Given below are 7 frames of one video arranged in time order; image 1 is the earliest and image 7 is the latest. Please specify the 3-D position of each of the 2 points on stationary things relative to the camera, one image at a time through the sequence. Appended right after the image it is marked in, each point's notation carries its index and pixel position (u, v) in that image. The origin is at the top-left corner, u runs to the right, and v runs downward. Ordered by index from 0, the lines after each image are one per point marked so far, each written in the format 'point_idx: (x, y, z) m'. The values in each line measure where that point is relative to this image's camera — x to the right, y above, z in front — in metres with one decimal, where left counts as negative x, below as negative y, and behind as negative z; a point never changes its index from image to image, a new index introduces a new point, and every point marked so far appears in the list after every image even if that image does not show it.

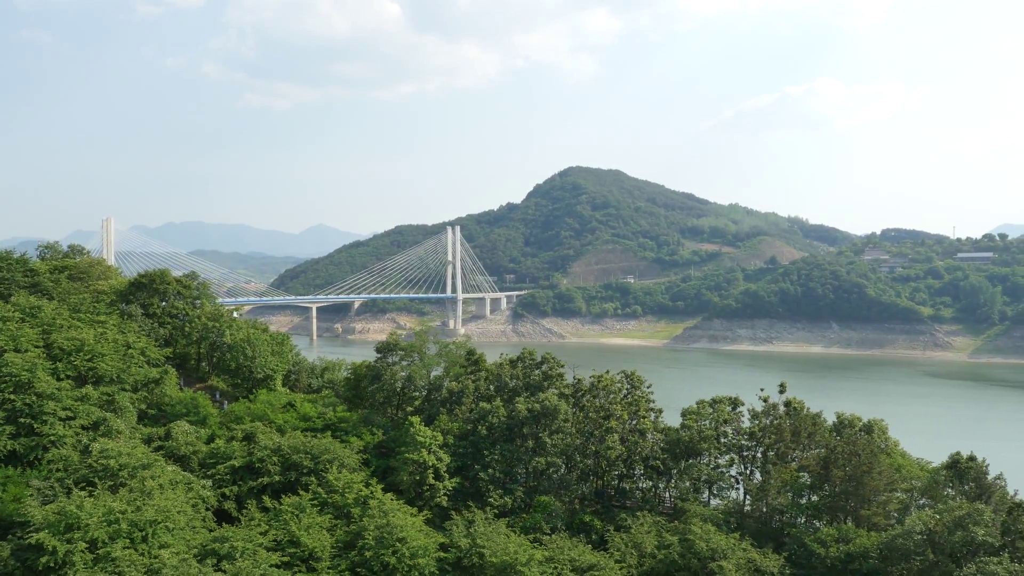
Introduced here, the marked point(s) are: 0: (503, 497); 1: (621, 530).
0: (-0.1, -2.7, +11.8) m
1: (+1.4, -3.1, +11.7) m
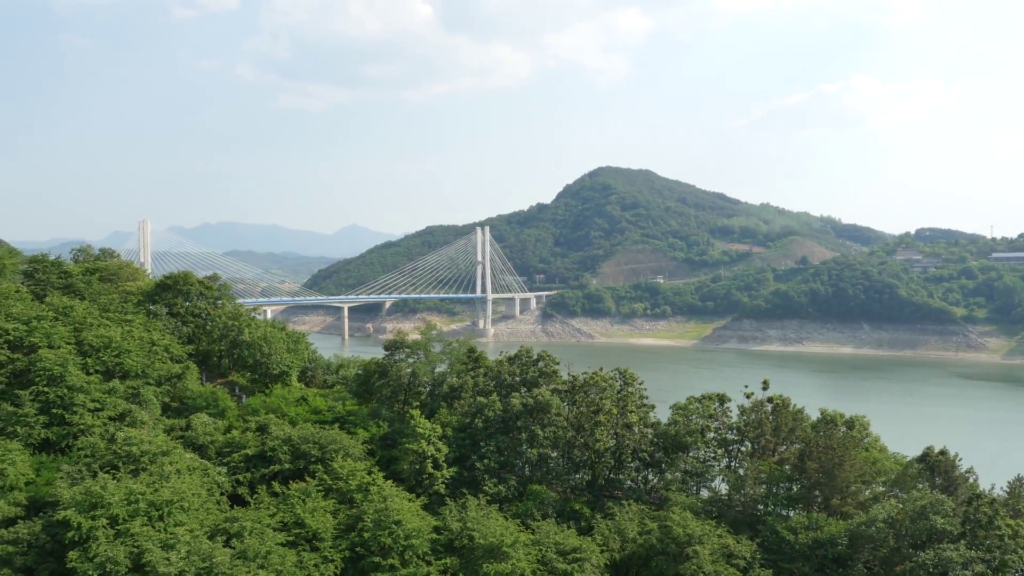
0: (-0.2, -2.7, +12.6) m
1: (+1.3, -3.1, +12.4) m
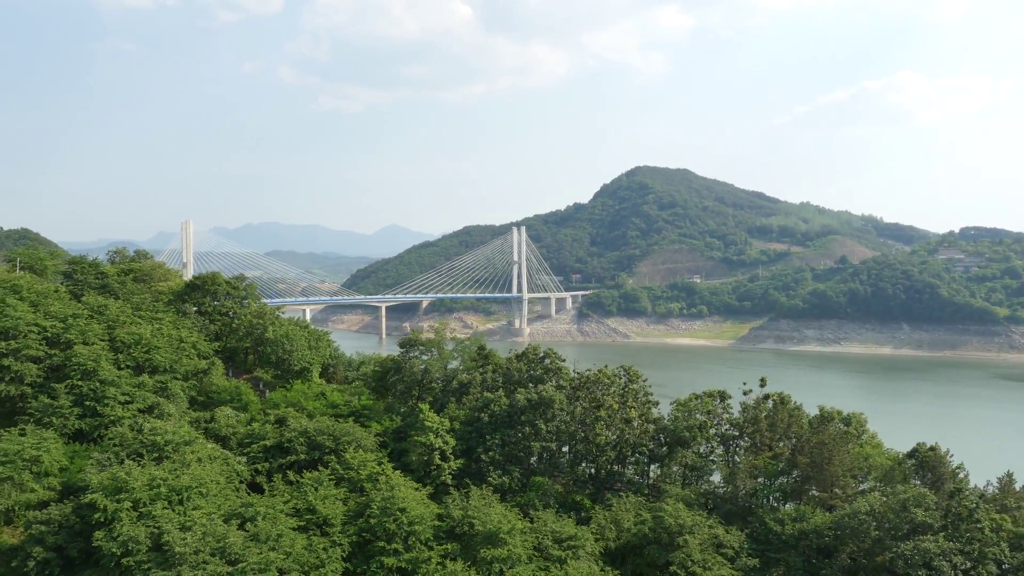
0: (-0.1, -2.7, +13.2) m
1: (+1.3, -3.1, +12.9) m
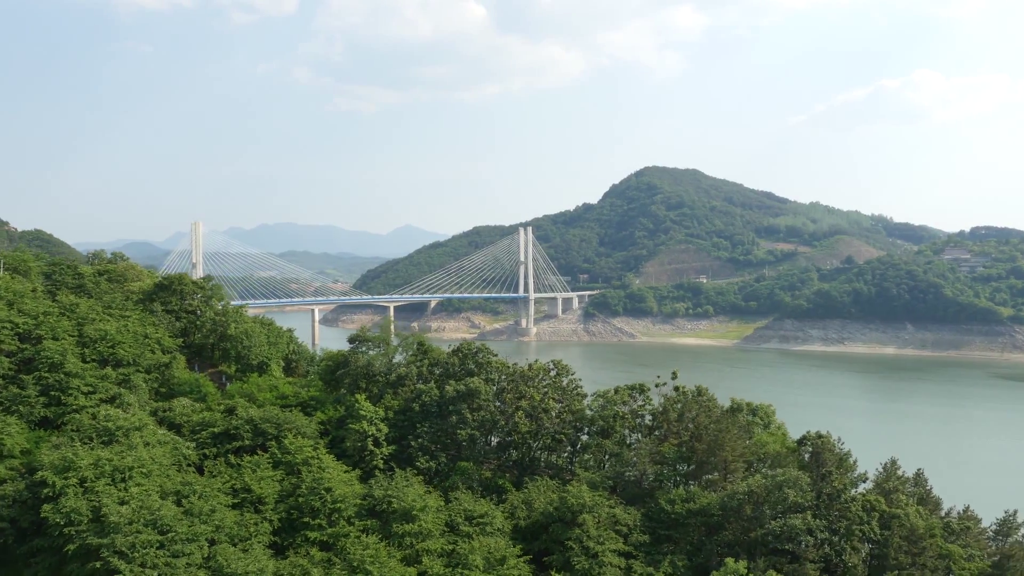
0: (-1.3, -2.7, +14.3) m
1: (+0.2, -3.1, +14.1) m
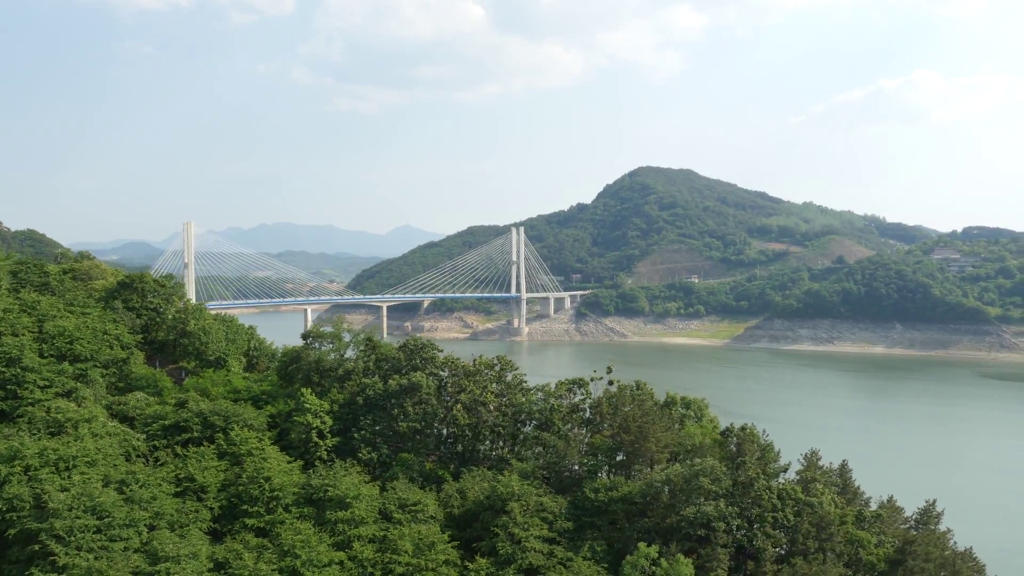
0: (-2.3, -2.7, +14.9) m
1: (-0.8, -3.1, +14.6) m
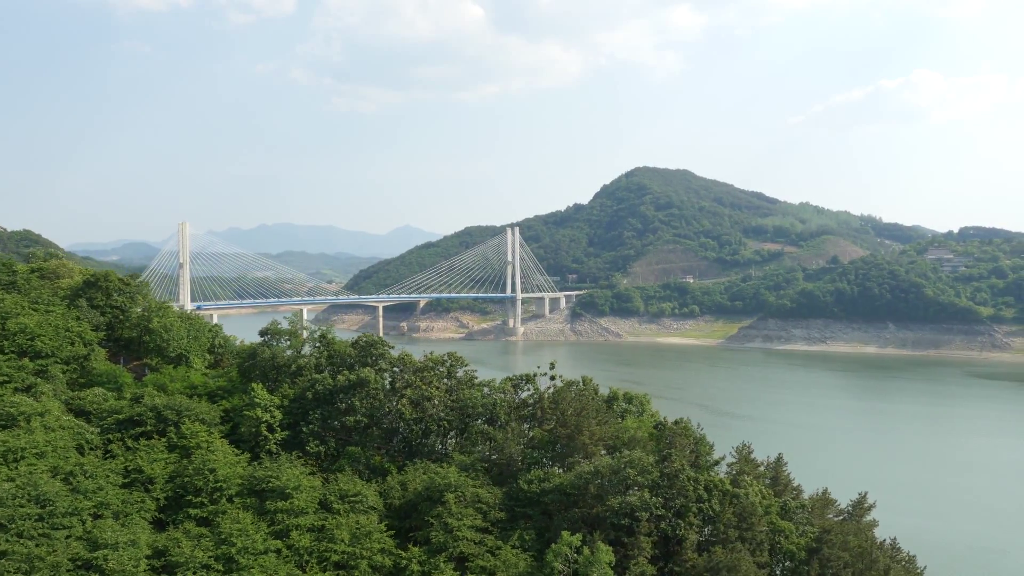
0: (-3.3, -2.7, +15.3) m
1: (-1.8, -3.1, +15.0) m
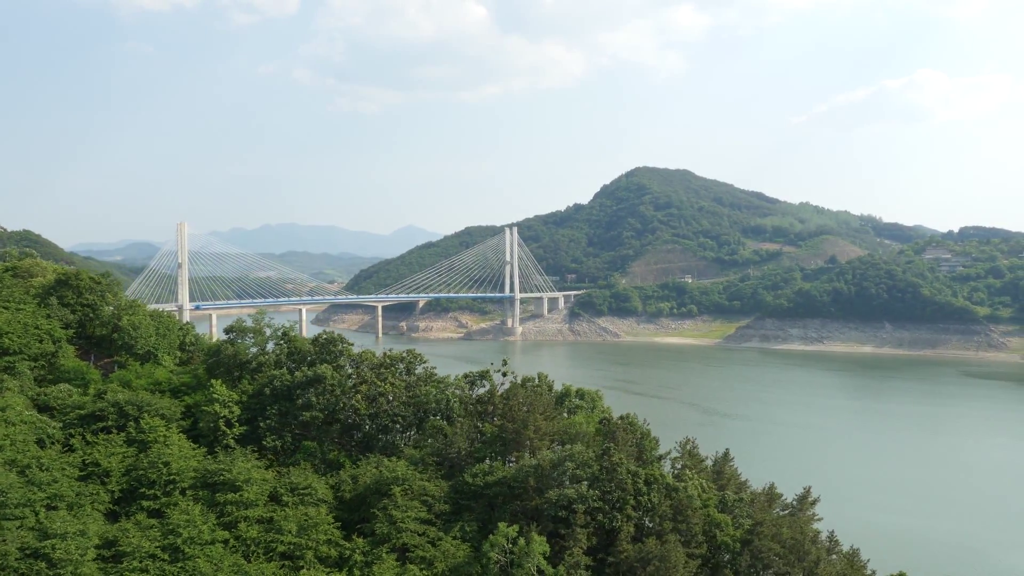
0: (-4.1, -2.6, +15.7) m
1: (-2.6, -3.0, +15.4) m
